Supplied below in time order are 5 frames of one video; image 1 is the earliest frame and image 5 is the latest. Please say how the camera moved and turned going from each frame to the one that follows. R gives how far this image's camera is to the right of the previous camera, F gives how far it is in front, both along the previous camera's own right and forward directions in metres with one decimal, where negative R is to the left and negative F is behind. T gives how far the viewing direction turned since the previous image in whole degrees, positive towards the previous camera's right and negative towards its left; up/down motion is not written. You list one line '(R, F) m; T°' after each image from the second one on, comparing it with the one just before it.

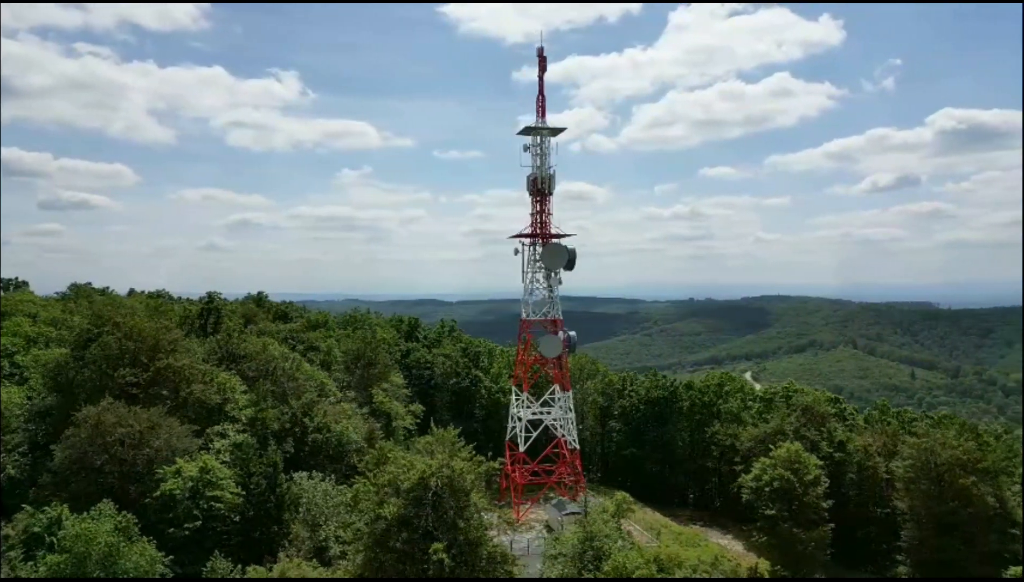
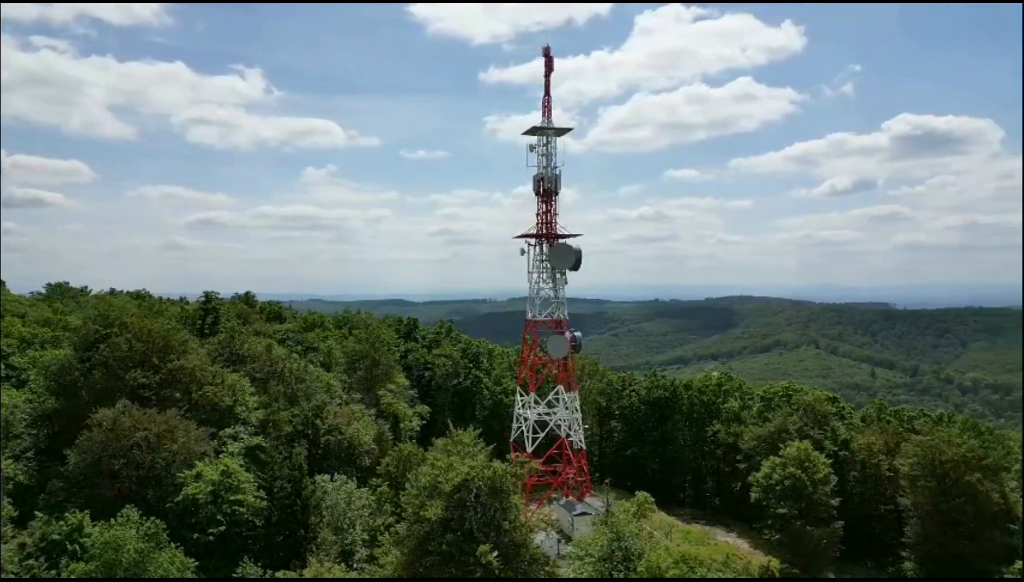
(-2.1, +0.2) m; +2°
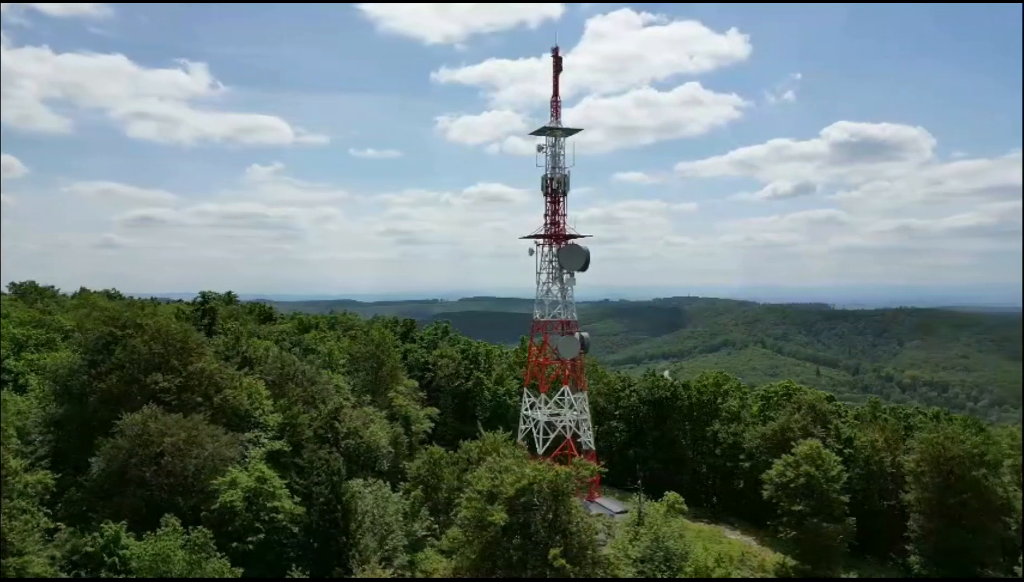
(-3.0, +0.3) m; +4°
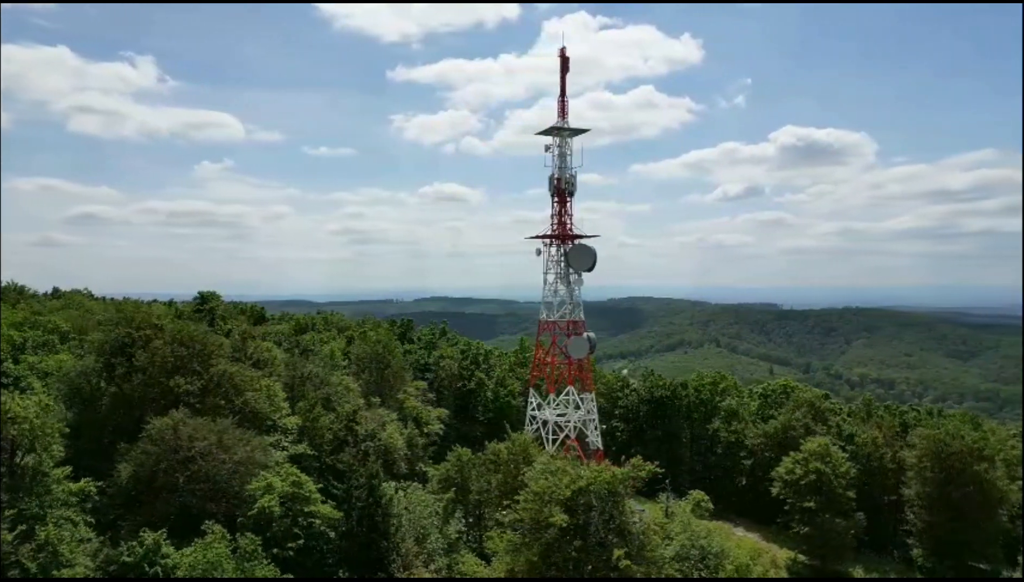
(-2.7, +0.2) m; +3°
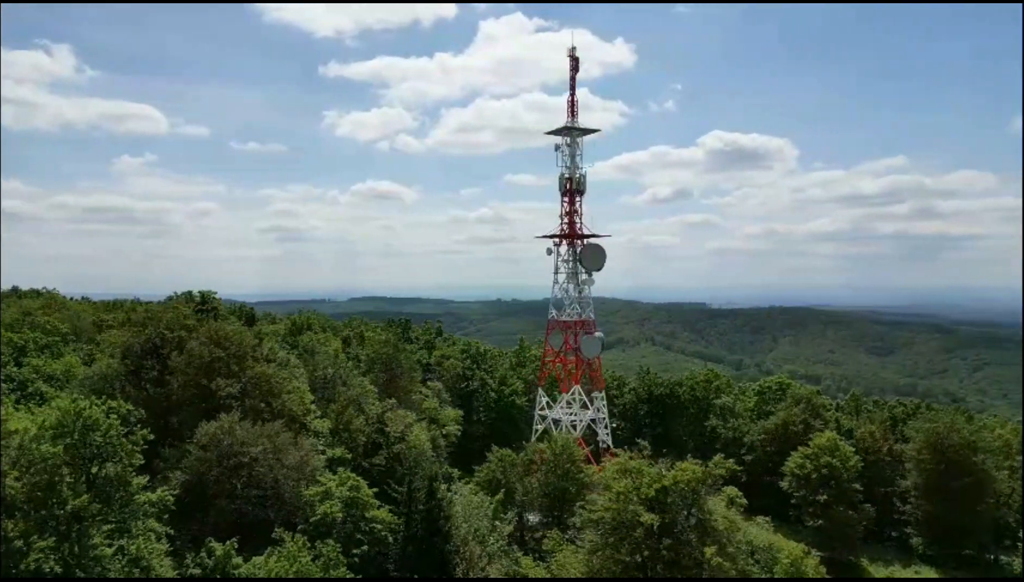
(-4.0, +0.3) m; +5°
